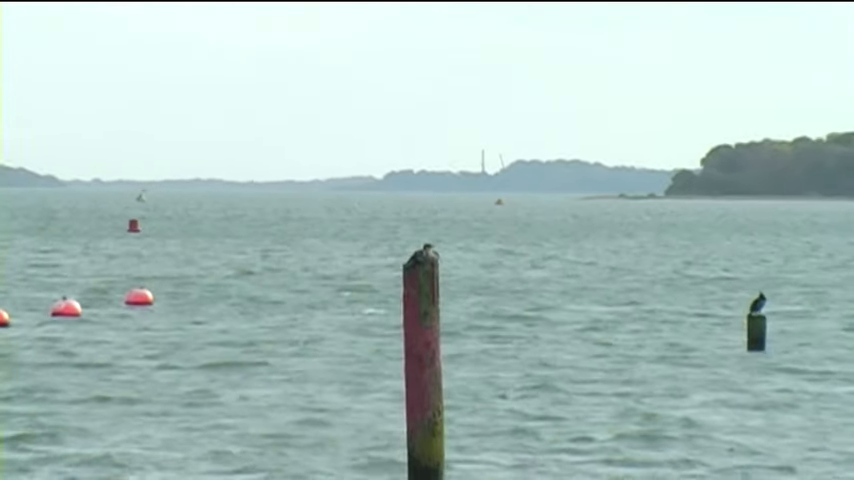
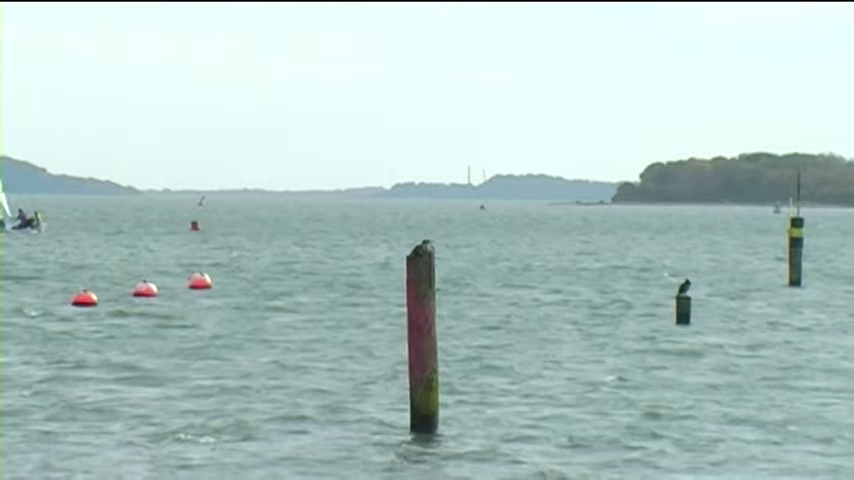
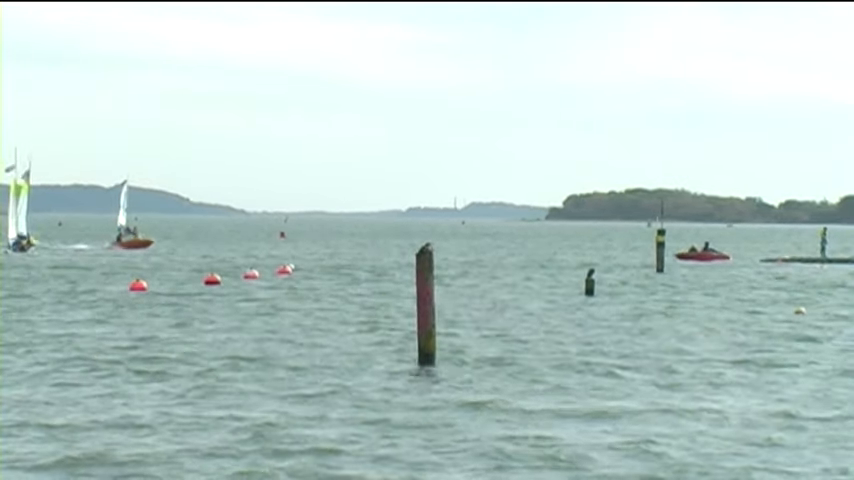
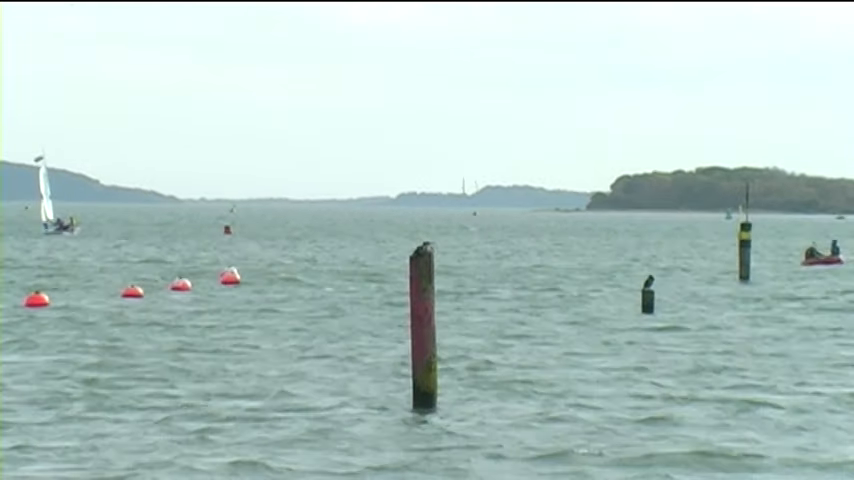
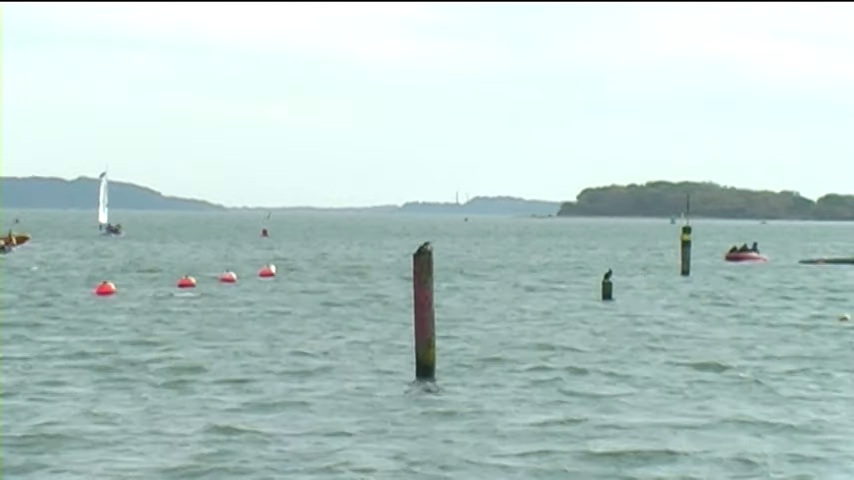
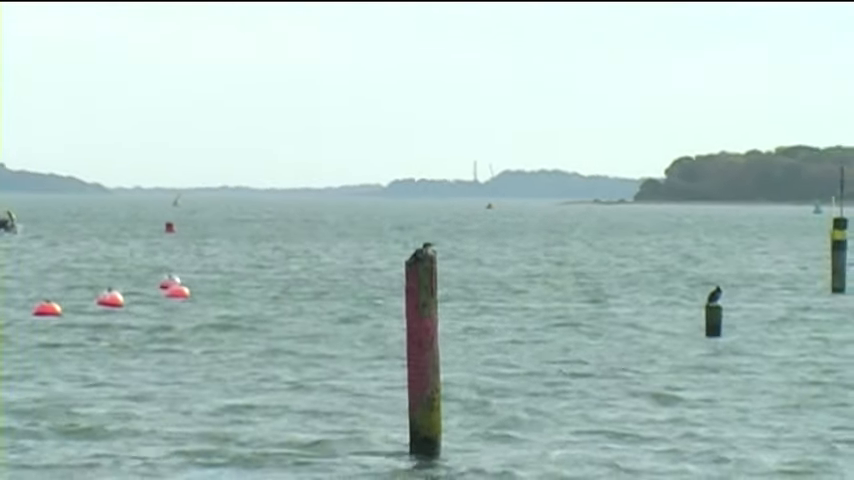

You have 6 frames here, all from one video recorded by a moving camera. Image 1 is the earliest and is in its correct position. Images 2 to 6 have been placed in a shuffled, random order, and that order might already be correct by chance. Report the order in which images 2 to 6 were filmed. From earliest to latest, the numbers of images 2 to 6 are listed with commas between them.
6, 2, 4, 5, 3
